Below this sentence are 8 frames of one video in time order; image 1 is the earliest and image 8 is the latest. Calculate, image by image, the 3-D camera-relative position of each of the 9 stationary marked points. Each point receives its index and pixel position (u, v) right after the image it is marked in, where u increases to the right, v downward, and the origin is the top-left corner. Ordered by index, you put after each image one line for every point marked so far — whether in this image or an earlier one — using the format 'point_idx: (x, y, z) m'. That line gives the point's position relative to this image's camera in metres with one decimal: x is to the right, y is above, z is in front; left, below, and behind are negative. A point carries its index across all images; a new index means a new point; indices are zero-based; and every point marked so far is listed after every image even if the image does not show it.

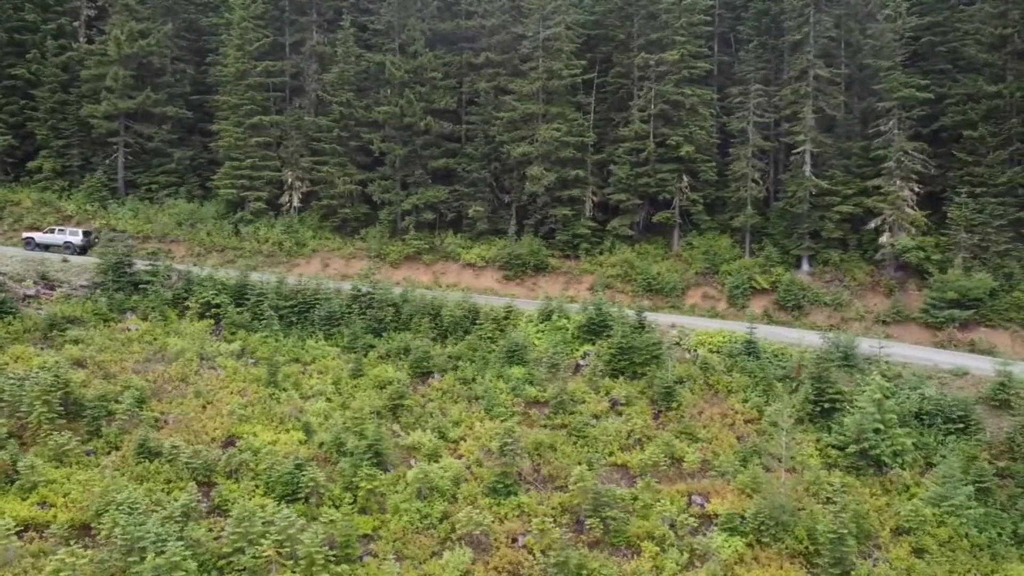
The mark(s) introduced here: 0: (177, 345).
0: (-7.5, -1.3, +18.5) m
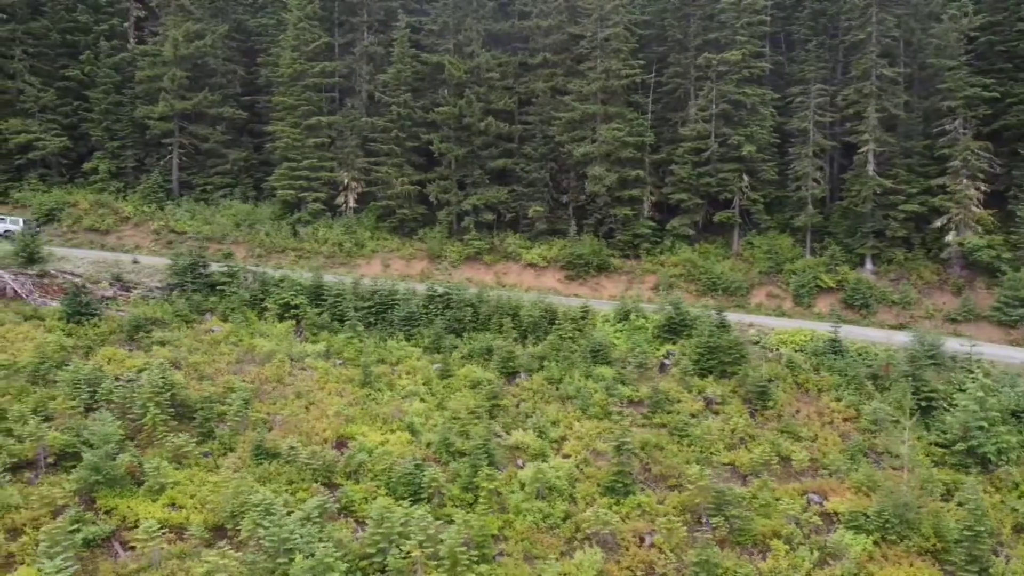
0: (-5.5, -1.3, +18.5) m
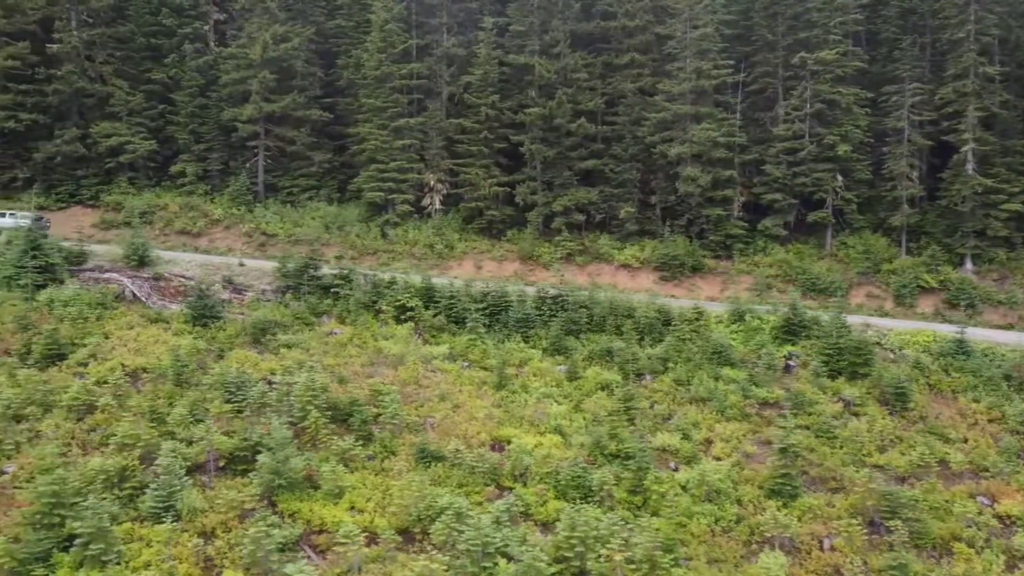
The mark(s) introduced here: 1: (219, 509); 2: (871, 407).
0: (-2.7, -1.4, +18.5) m
1: (-4.4, -3.4, +12.5) m
2: (+7.4, -2.5, +16.9) m
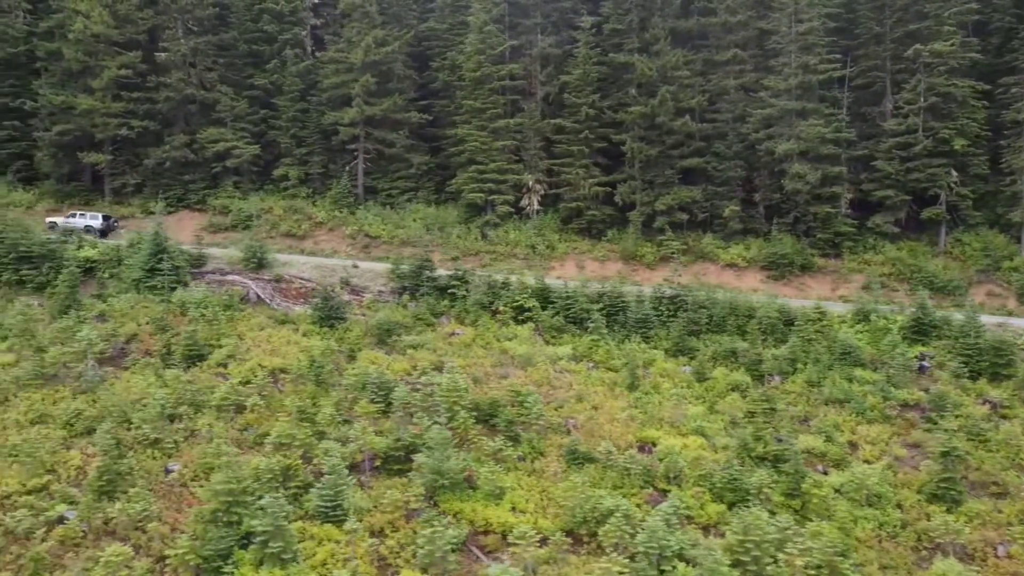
0: (+0.2, -1.4, +18.5) m
1: (-1.9, -3.4, +12.6) m
2: (+10.1, -2.4, +16.3) m
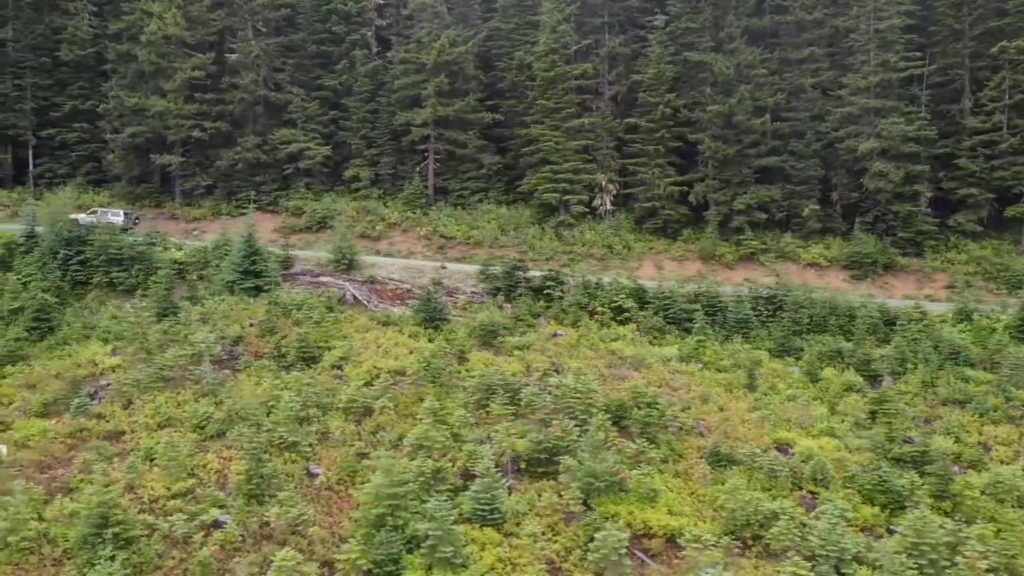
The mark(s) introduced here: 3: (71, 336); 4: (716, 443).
0: (+2.6, -1.4, +18.4) m
1: (+0.5, -3.4, +12.5) m
2: (+12.6, -2.4, +16.2) m
3: (-10.6, -1.2, +19.7) m
4: (+3.6, -2.7, +14.4) m
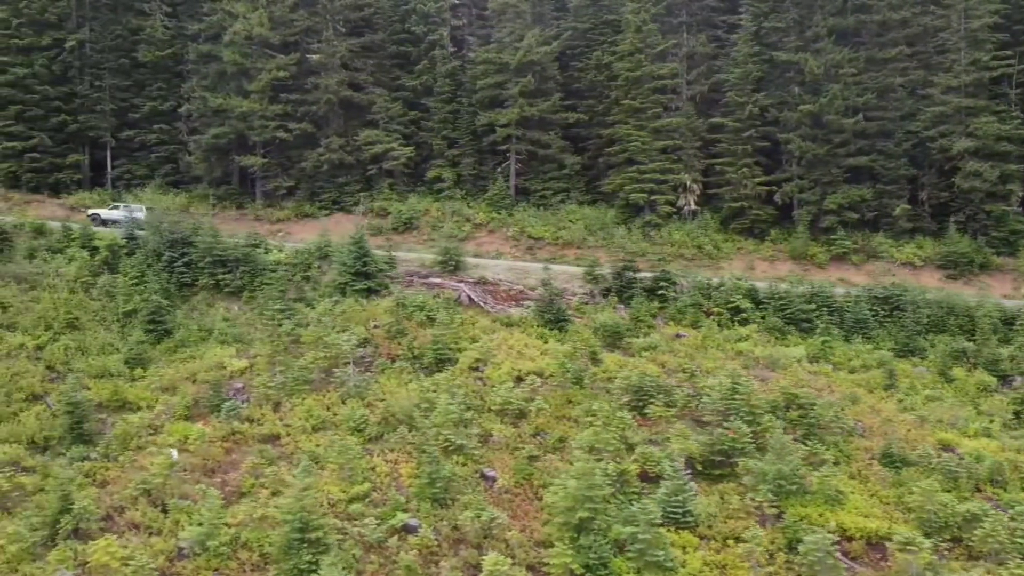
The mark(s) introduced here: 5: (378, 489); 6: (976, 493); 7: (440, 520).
0: (+5.5, -1.4, +18.3) m
1: (+3.4, -3.4, +12.4) m
2: (+15.4, -2.4, +16.1) m
3: (-7.7, -1.2, +19.6) m
4: (+6.5, -2.7, +14.3) m
5: (-2.2, -3.3, +13.4) m
6: (+7.4, -3.3, +13.1) m
7: (-1.1, -3.5, +12.5) m
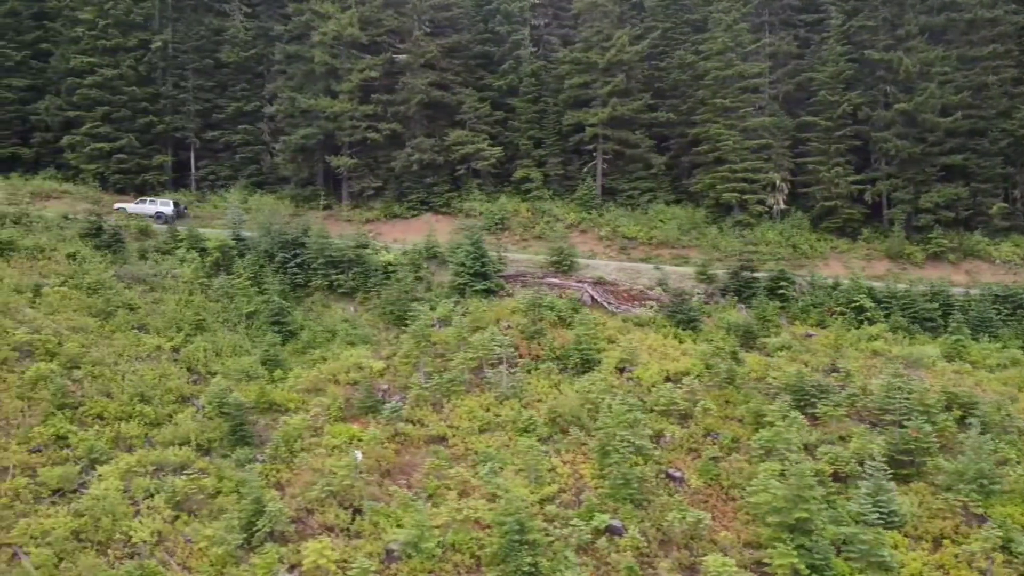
0: (+8.5, -1.4, +18.3) m
1: (+6.4, -3.4, +12.4) m
2: (+18.5, -2.3, +16.1) m
3: (-4.7, -1.2, +19.5) m
4: (+9.5, -2.7, +14.3) m
5: (+0.9, -3.3, +13.3) m
6: (+10.4, -3.2, +13.0) m
7: (+2.0, -3.5, +12.4) m
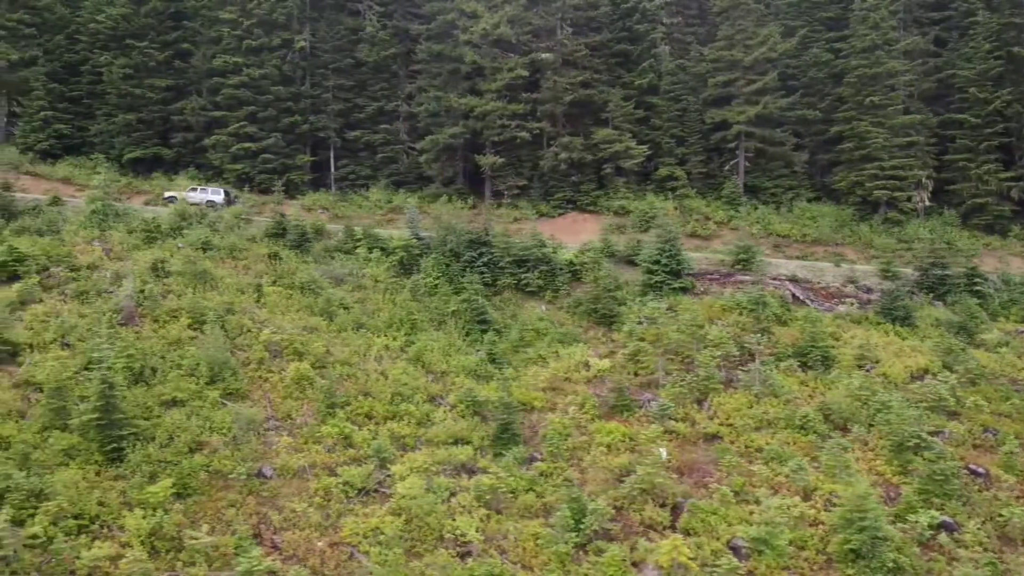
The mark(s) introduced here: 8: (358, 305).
0: (+13.6, -1.3, +18.3) m
1: (+11.5, -3.3, +12.4) m
2: (+23.5, -2.2, +16.2) m
3: (+0.3, -1.2, +19.5) m
4: (+14.5, -2.6, +14.3) m
5: (+5.9, -3.2, +13.3) m
6: (+15.5, -3.2, +13.1) m
7: (+7.0, -3.5, +12.5) m
8: (-3.7, -0.4, +19.5) m
